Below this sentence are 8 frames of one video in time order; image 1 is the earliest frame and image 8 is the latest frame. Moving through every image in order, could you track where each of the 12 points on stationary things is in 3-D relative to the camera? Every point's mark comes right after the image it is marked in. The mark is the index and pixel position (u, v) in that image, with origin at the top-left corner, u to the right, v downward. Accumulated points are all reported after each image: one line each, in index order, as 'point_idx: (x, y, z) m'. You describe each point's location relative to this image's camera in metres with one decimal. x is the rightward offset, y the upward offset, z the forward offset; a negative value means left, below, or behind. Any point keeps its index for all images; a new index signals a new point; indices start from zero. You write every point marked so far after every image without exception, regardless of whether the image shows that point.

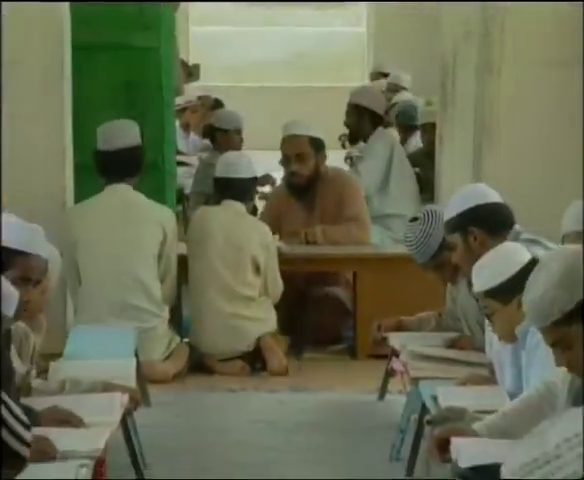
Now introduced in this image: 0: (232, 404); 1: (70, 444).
0: (-0.1, -0.3, +4.3) m
1: (-0.3, -0.3, +3.0) m
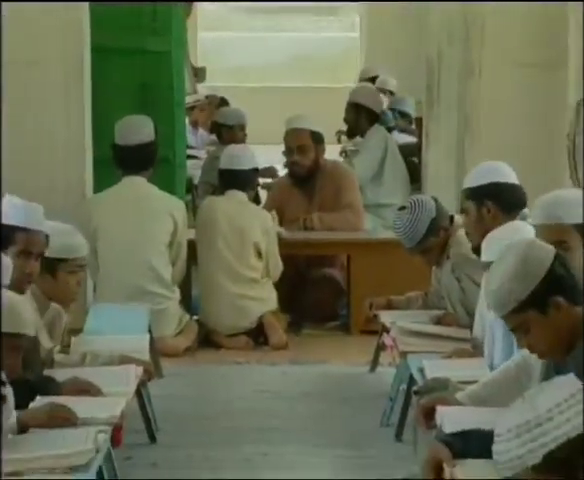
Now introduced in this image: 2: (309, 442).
0: (-0.1, -0.3, +4.6) m
1: (-0.3, -0.2, +3.4) m
2: (0.0, -0.4, +4.2) m
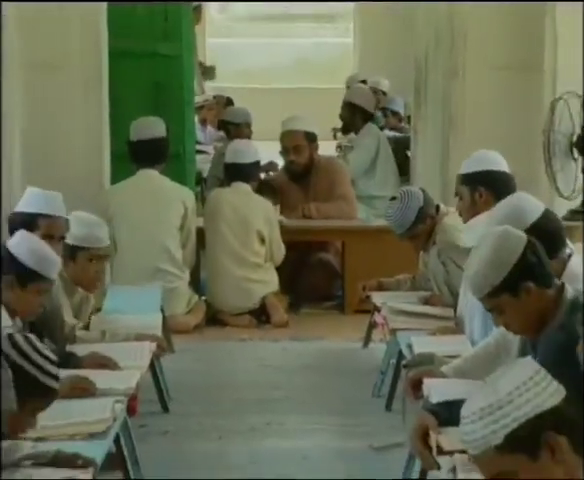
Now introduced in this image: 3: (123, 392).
0: (-0.1, -0.2, +5.0) m
1: (-0.3, -0.2, +3.8) m
2: (0.0, -0.3, +4.6) m
3: (-0.3, -0.2, +3.8) m
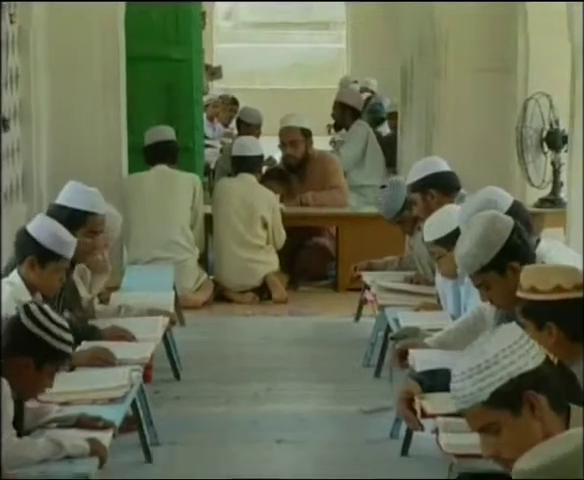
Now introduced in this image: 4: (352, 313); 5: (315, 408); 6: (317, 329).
0: (-0.1, -0.2, +5.5) m
1: (-0.3, -0.2, +4.3) m
2: (0.0, -0.3, +5.1) m
3: (-0.3, -0.2, +4.3) m
4: (+0.1, -0.2, +5.8) m
5: (+0.1, -0.3, +4.9) m
6: (+0.1, -0.2, +5.5) m
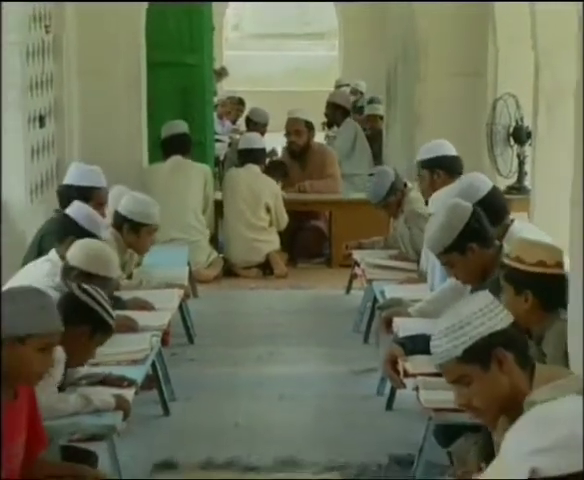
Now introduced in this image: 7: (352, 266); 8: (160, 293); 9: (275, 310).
0: (-0.1, -0.2, +6.3) m
1: (-0.3, -0.2, +5.0) m
2: (0.0, -0.3, +5.8) m
3: (-0.3, -0.2, +5.0) m
4: (+0.1, -0.1, +6.5) m
5: (0.0, -0.3, +5.7) m
6: (+0.1, -0.2, +6.3) m
7: (+0.2, -0.1, +6.1) m
8: (-0.3, -0.1, +5.4) m
9: (0.0, -0.2, +6.2) m
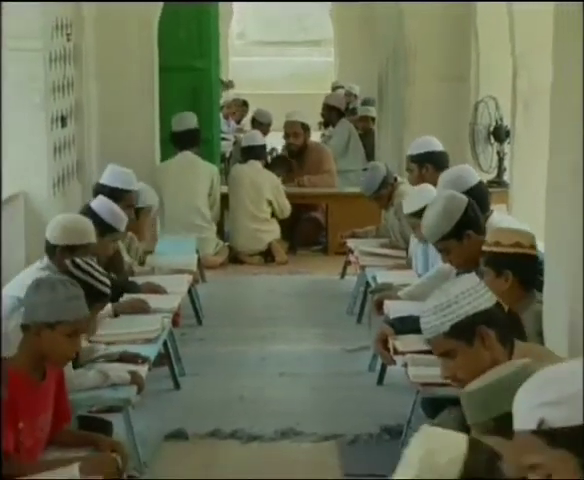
0: (-0.1, -0.1, +6.8) m
1: (-0.3, -0.1, +5.6) m
2: (0.0, -0.2, +6.3) m
3: (-0.3, -0.2, +5.6) m
4: (+0.1, -0.1, +7.0) m
5: (0.0, -0.3, +6.2) m
6: (+0.1, -0.1, +6.8) m
7: (+0.2, 0.0, +6.6) m
8: (-0.3, -0.1, +6.0) m
9: (0.0, -0.2, +6.8) m
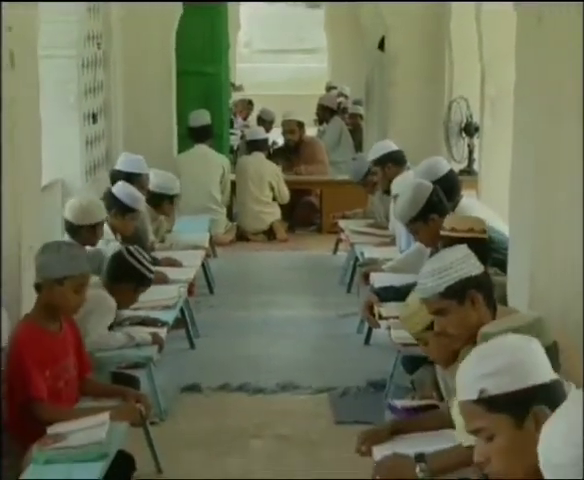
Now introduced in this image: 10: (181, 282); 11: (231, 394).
0: (-0.1, -0.1, +7.8) m
1: (-0.3, -0.1, +6.6) m
2: (0.0, -0.2, +7.4) m
3: (-0.3, -0.1, +6.6) m
4: (+0.1, 0.0, +8.0) m
5: (0.0, -0.2, +7.2) m
6: (+0.1, -0.1, +7.8) m
7: (+0.1, 0.0, +7.6) m
8: (-0.3, 0.0, +7.0) m
9: (0.0, -0.1, +7.8) m
10: (-0.3, -0.1, +6.5) m
11: (-0.2, -0.4, +6.2) m
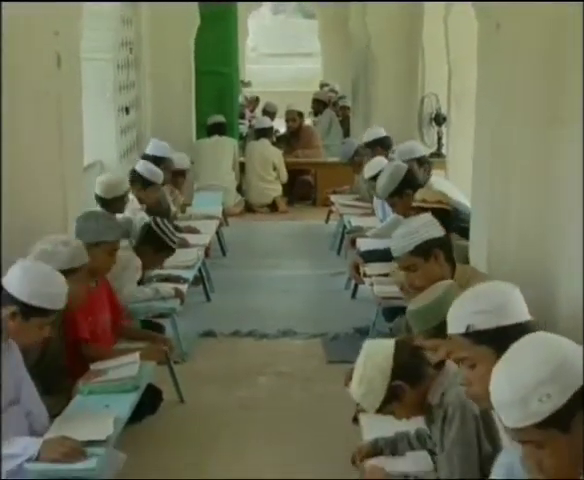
0: (-0.1, 0.0, +9.3) m
1: (-0.3, 0.0, +8.1) m
2: (0.0, -0.1, +8.8) m
3: (-0.3, 0.0, +8.1) m
4: (+0.1, +0.1, +9.5) m
5: (0.0, -0.1, +8.7) m
6: (+0.1, 0.0, +9.3) m
7: (+0.1, +0.1, +9.1) m
8: (-0.3, +0.1, +8.5) m
9: (0.0, 0.0, +9.3) m
10: (-0.3, 0.0, +8.0) m
11: (-0.2, -0.3, +7.7) m
